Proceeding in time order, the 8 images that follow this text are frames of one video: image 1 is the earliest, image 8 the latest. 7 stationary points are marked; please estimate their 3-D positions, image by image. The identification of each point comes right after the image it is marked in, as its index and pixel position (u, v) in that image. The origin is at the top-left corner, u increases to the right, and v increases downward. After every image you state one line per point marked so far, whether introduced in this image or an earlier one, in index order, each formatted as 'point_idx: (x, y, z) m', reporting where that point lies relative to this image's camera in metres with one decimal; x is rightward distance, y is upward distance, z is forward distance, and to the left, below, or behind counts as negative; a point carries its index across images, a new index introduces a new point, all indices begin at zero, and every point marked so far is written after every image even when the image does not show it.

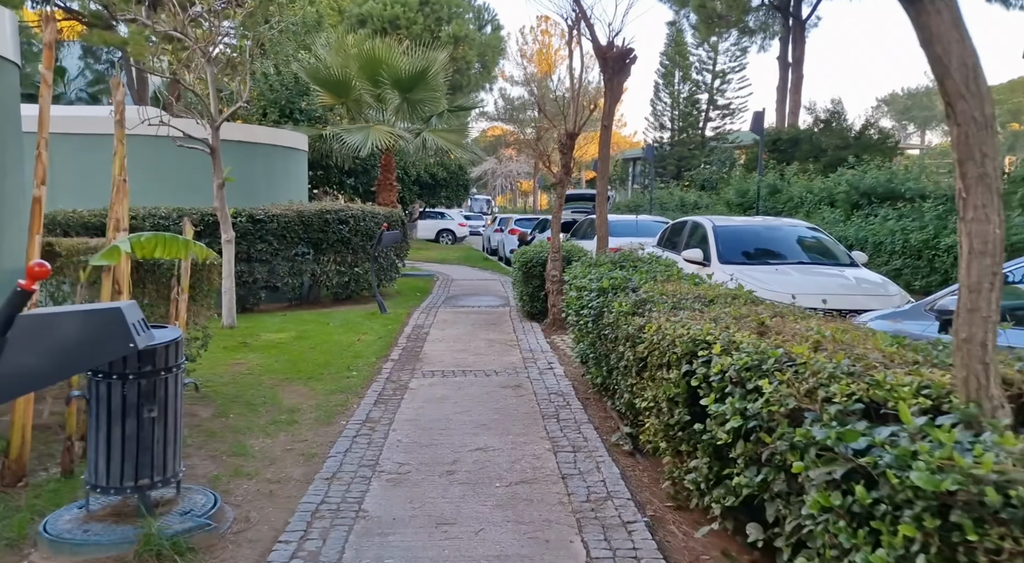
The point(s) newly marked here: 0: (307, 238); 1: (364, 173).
0: (-3.1, +0.7, +11.5) m
1: (-3.6, +2.6, +18.2) m
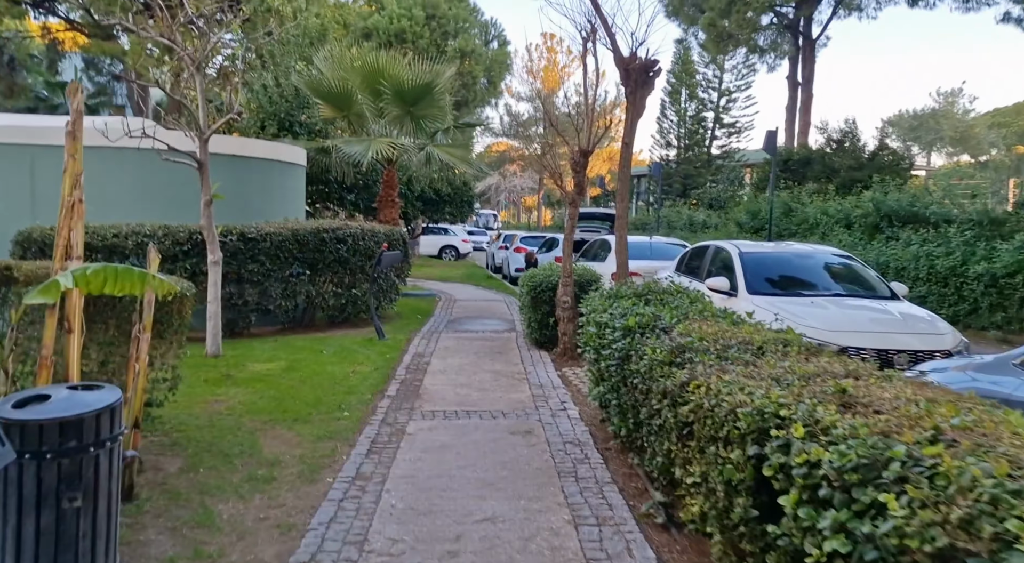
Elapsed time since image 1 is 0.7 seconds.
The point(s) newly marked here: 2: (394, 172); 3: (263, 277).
0: (-3.0, +0.3, +10.8) m
1: (-3.5, +2.2, +17.6) m
2: (-2.4, +2.2, +15.4) m
3: (-3.4, 0.0, +10.4) m
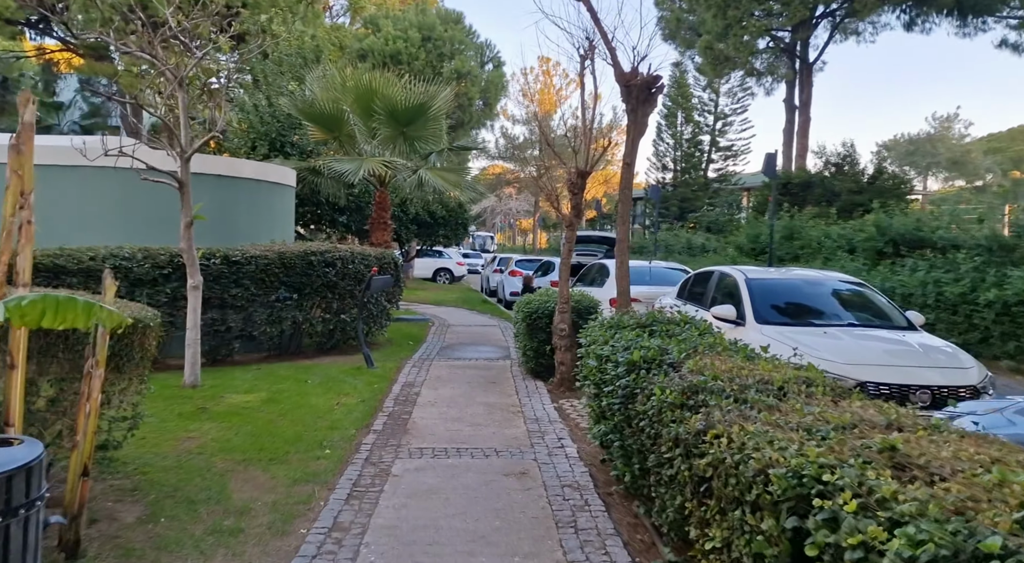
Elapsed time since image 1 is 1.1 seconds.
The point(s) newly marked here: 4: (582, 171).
0: (-3.1, 0.0, +10.4) m
1: (-3.5, +1.6, +17.2) m
2: (-2.5, +1.8, +15.1) m
3: (-3.5, -0.3, +9.9) m
4: (+0.8, +1.4, +9.1) m
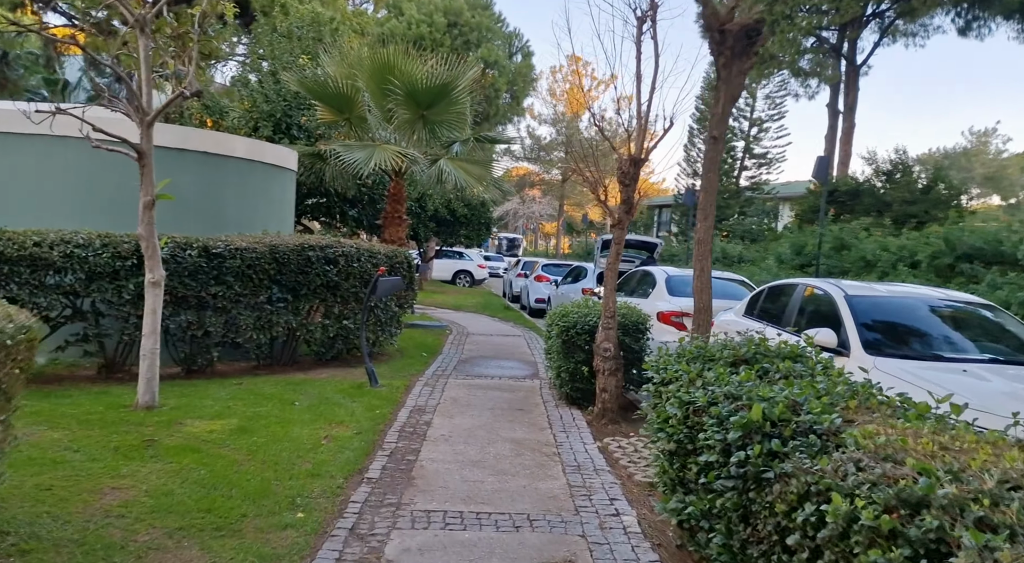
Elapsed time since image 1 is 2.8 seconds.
0: (-2.7, 0.0, +8.9) m
1: (-3.0, +1.6, +15.8) m
2: (-2.0, +1.7, +13.6) m
3: (-3.1, -0.3, +8.4) m
4: (+1.2, +1.3, +7.5) m
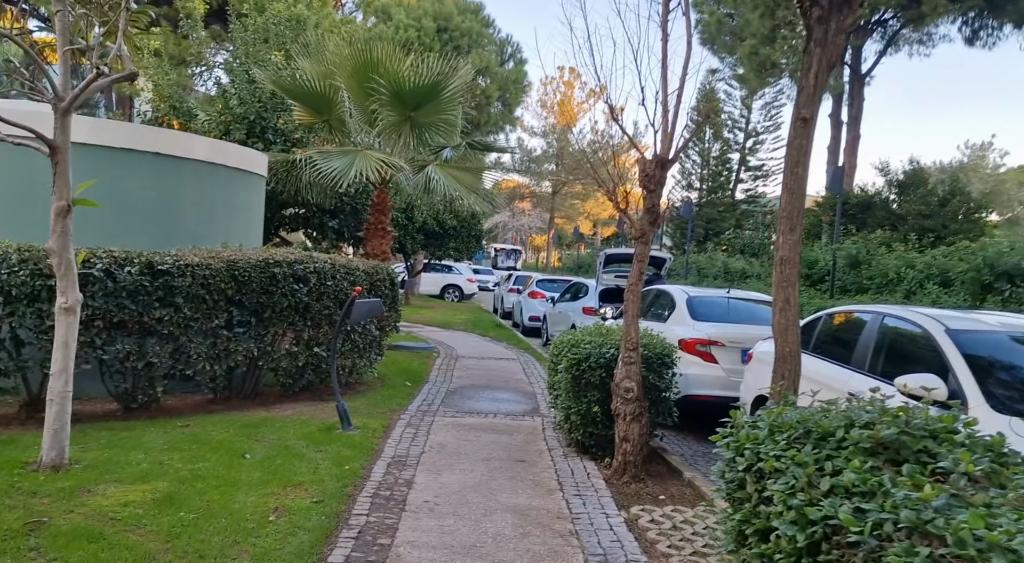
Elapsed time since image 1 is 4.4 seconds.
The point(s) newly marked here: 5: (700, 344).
0: (-2.7, -0.2, +7.6) m
1: (-3.1, +1.3, +14.5) m
2: (-2.0, +1.4, +12.3) m
3: (-3.1, -0.5, +7.1) m
4: (+1.2, +1.0, +6.3) m
5: (+1.9, -0.6, +7.7) m
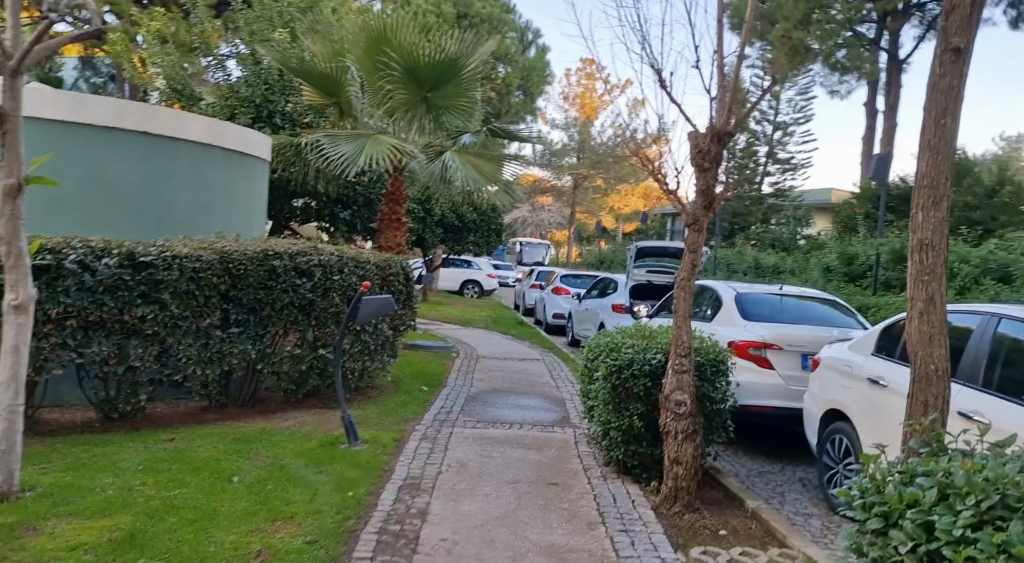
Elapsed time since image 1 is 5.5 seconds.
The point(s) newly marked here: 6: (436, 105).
0: (-2.5, -0.1, +6.8) m
1: (-2.6, +1.4, +13.6) m
2: (-1.7, +1.5, +11.4) m
3: (-2.9, -0.4, +6.3) m
4: (+1.5, +1.1, +5.4) m
5: (+2.2, -0.6, +6.8) m
6: (-1.1, +2.5, +10.6) m
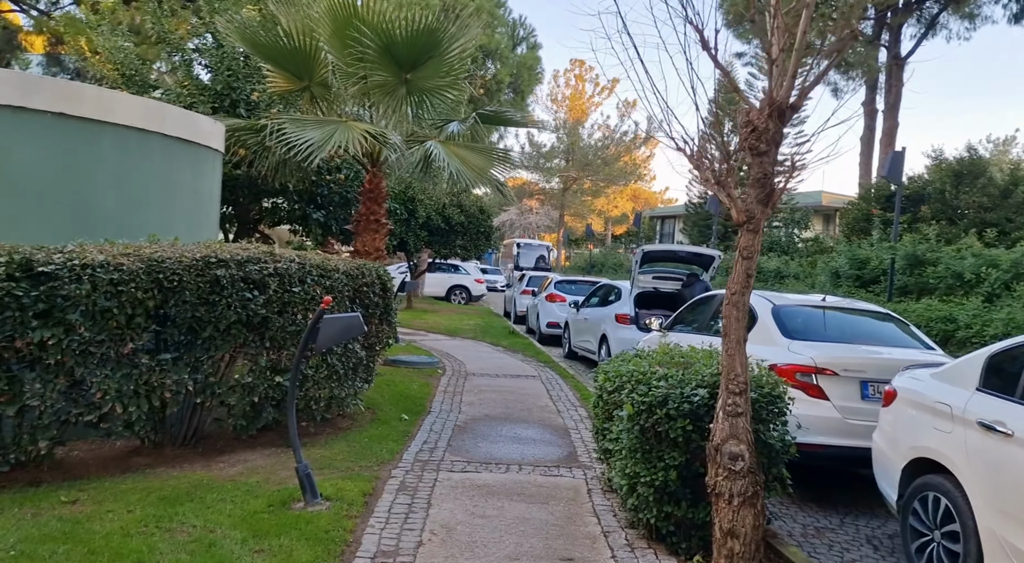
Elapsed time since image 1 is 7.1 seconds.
0: (-2.5, -0.3, +5.5) m
1: (-2.8, +1.3, +12.4) m
2: (-1.8, +1.4, +10.2) m
3: (-2.9, -0.5, +5.0) m
4: (+1.5, +1.0, +4.2) m
5: (+2.2, -0.7, +5.6) m
6: (-1.2, +2.4, +9.4) m
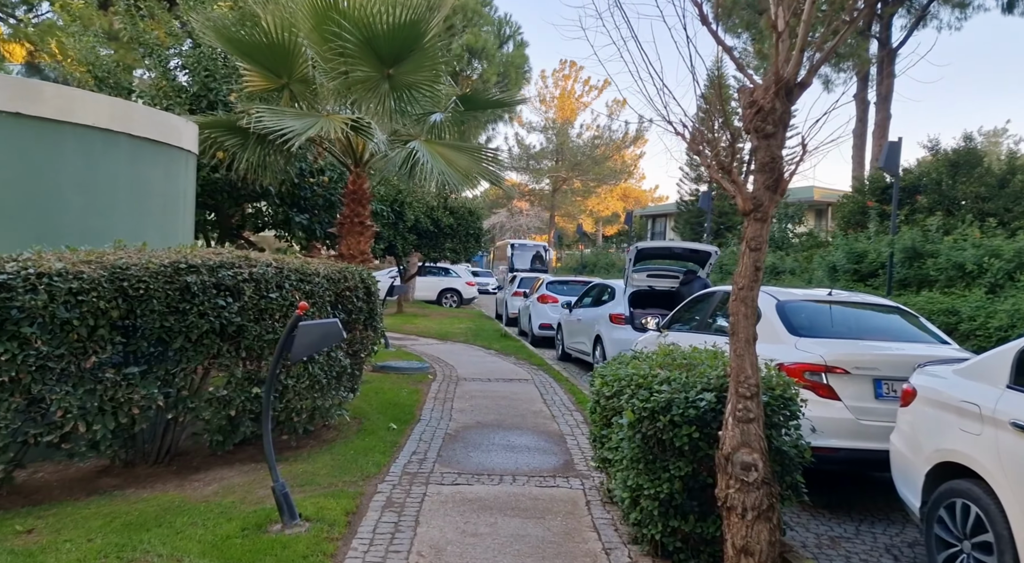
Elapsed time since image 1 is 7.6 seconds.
0: (-2.5, -0.3, +5.1) m
1: (-2.9, +1.2, +12.0) m
2: (-1.9, +1.3, +9.8) m
3: (-3.0, -0.6, +4.6) m
4: (+1.4, +1.0, +3.9) m
5: (+2.1, -0.6, +5.3) m
6: (-1.3, +2.4, +9.0) m
